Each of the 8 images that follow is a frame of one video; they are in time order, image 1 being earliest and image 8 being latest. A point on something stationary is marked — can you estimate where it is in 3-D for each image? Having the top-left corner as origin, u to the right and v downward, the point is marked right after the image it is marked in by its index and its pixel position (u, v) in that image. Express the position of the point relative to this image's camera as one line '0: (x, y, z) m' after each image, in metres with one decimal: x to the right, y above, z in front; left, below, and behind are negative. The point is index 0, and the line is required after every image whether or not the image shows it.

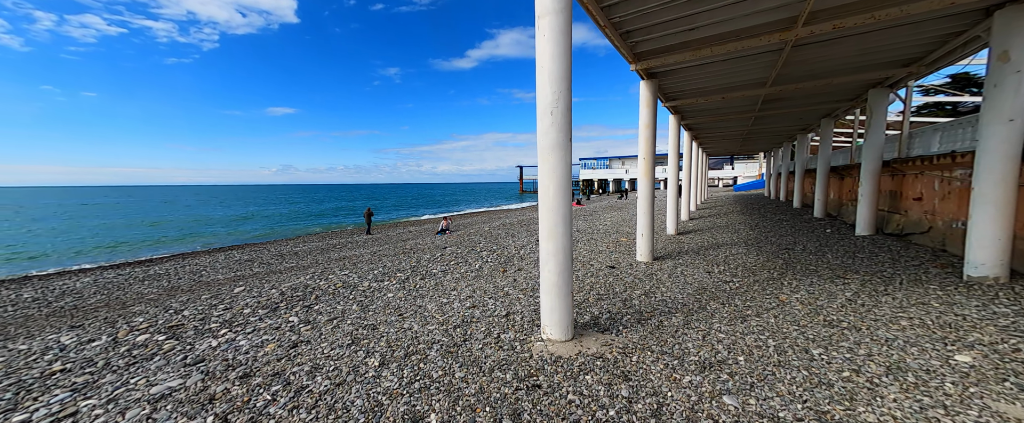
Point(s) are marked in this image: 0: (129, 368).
0: (-4.7, -1.9, +4.0) m
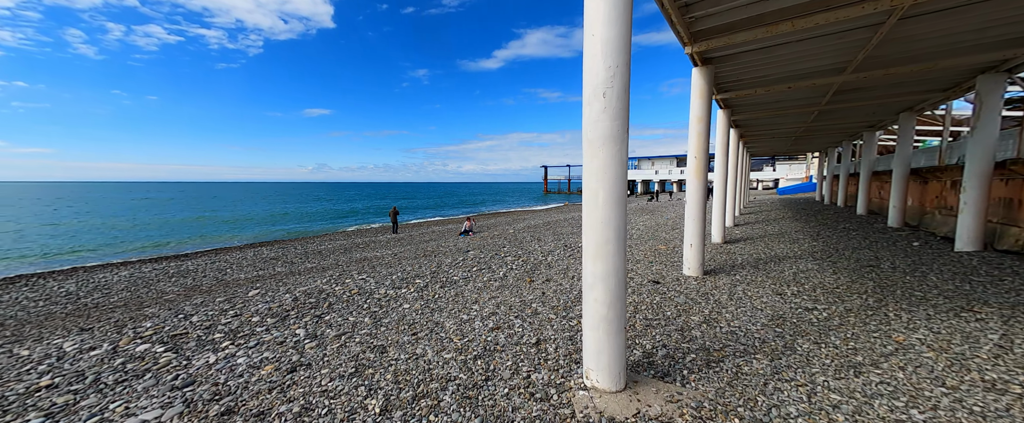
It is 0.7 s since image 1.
0: (-4.4, -1.9, +3.6) m
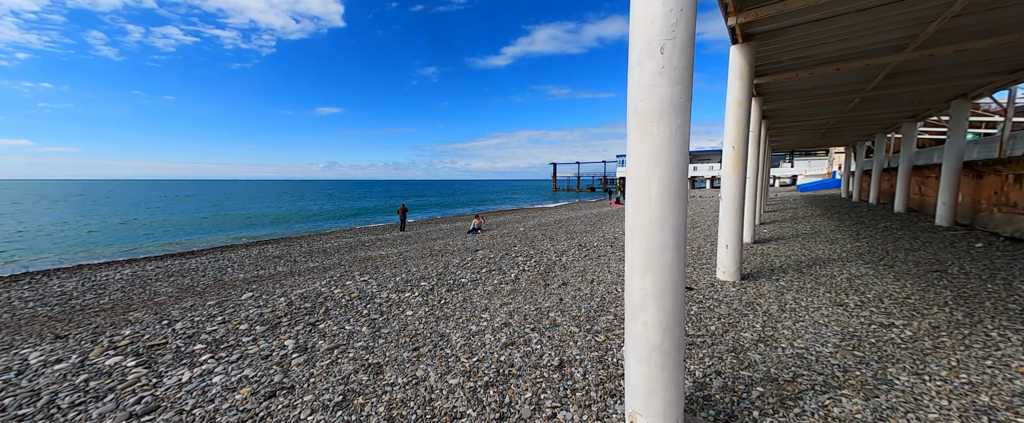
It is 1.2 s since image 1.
0: (-4.2, -1.9, +3.1) m
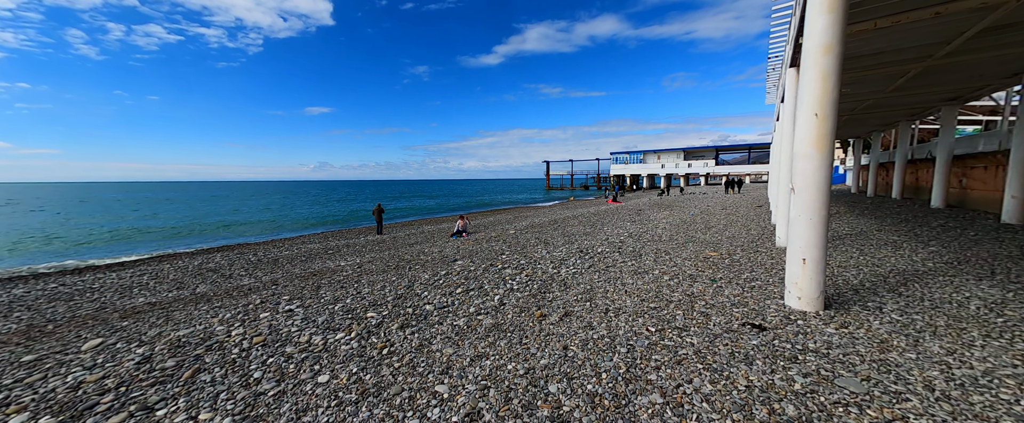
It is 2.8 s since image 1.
0: (-4.4, -2.0, +1.0) m
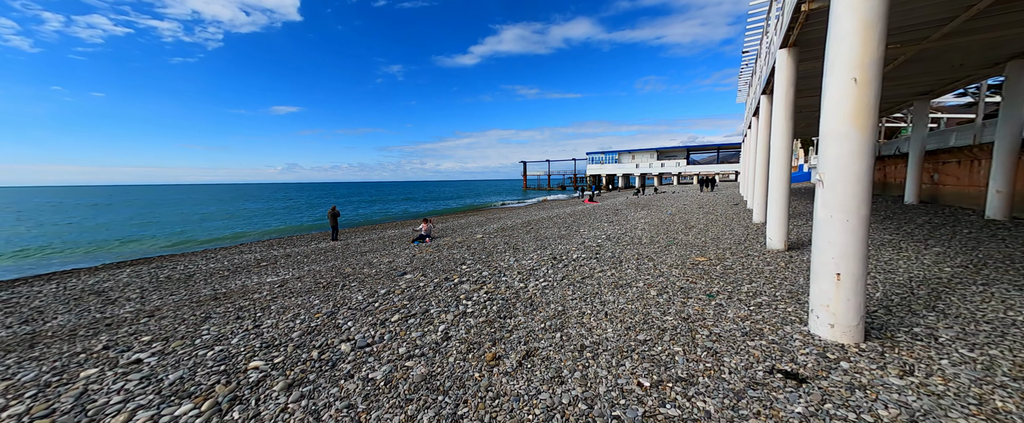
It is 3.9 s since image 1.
0: (-4.8, -2.1, -0.6) m
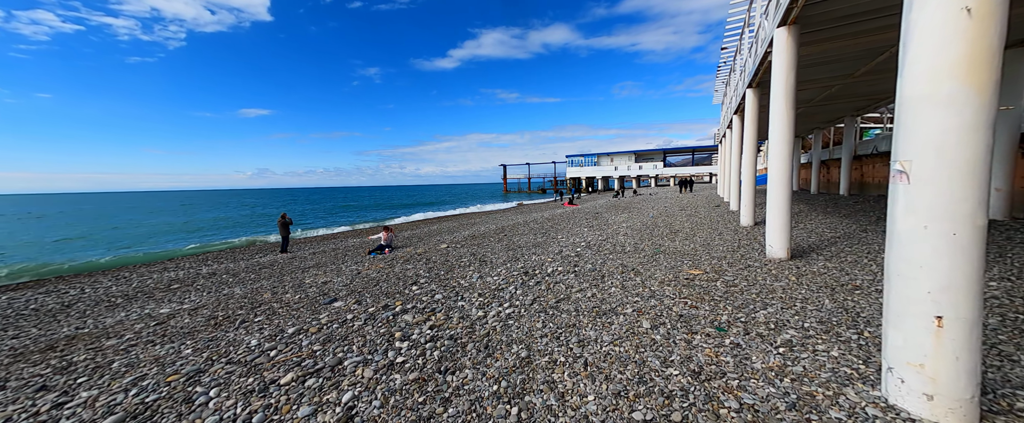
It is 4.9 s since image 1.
0: (-5.0, -2.2, -2.3) m
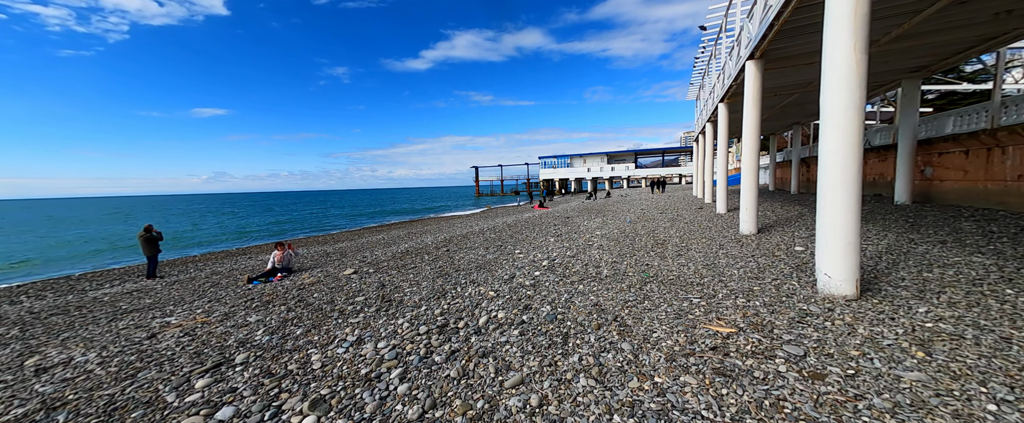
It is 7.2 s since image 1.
0: (-5.6, -2.4, -5.6) m
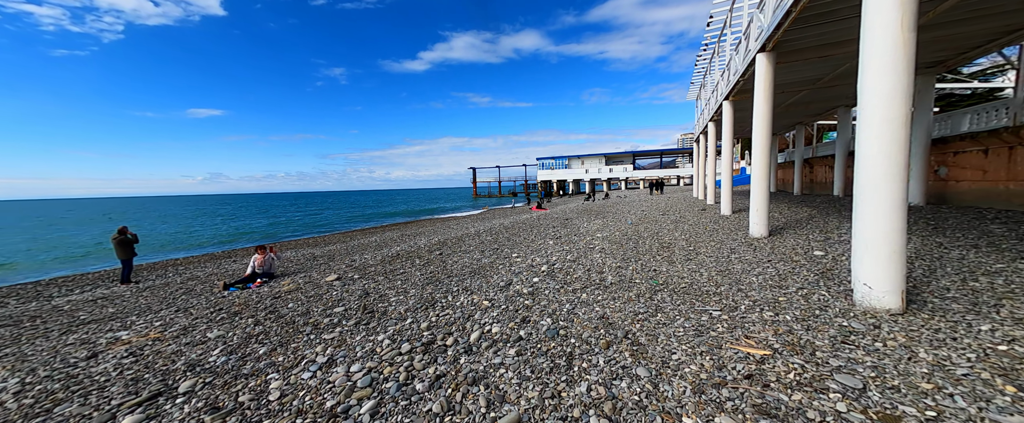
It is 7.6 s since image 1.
0: (-5.5, -2.3, -6.3) m
